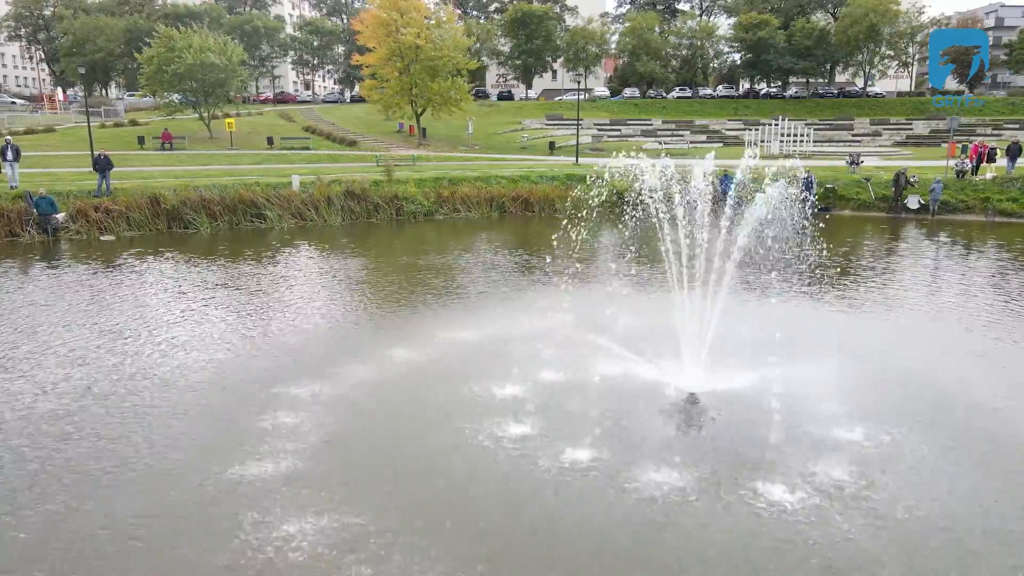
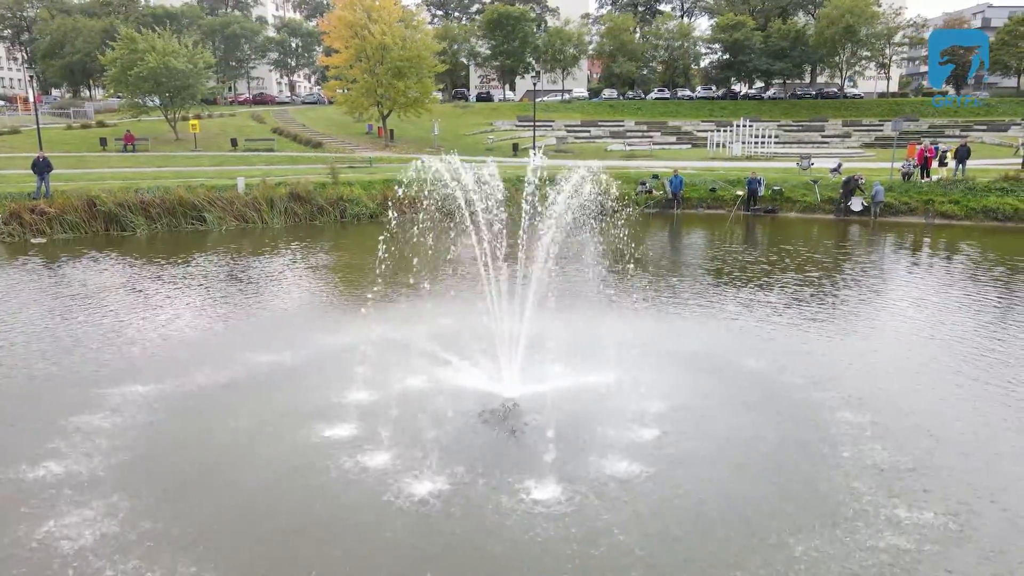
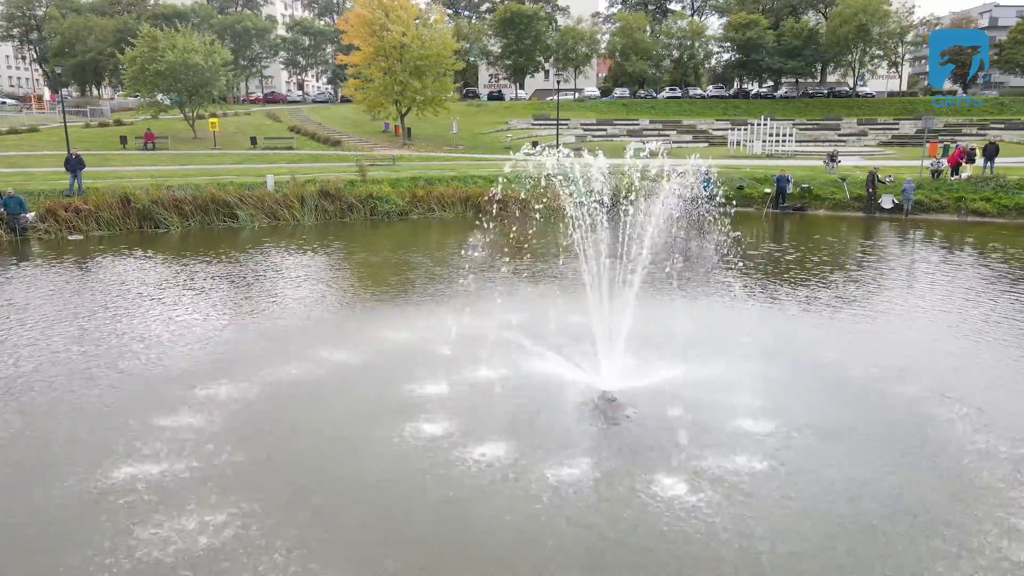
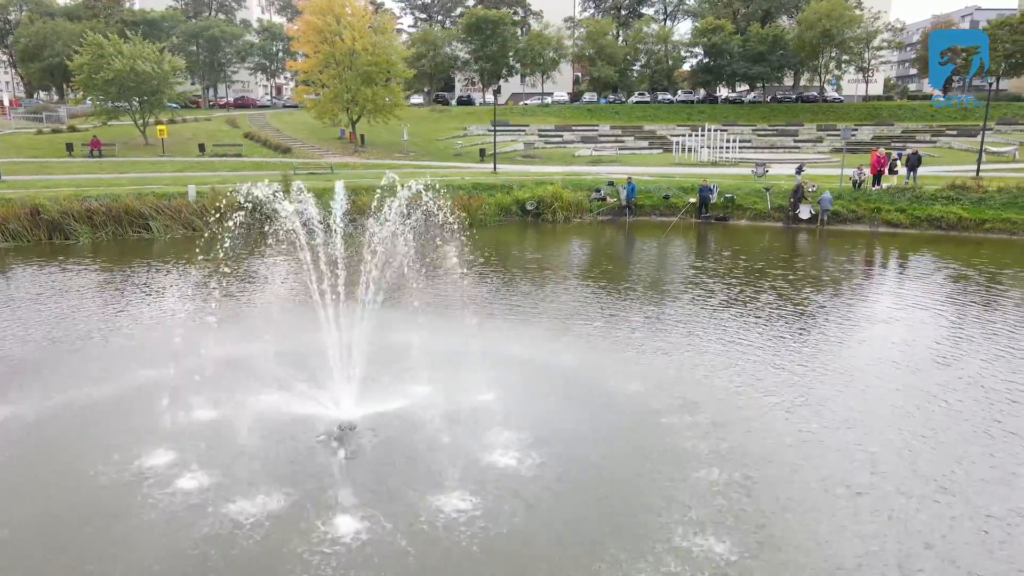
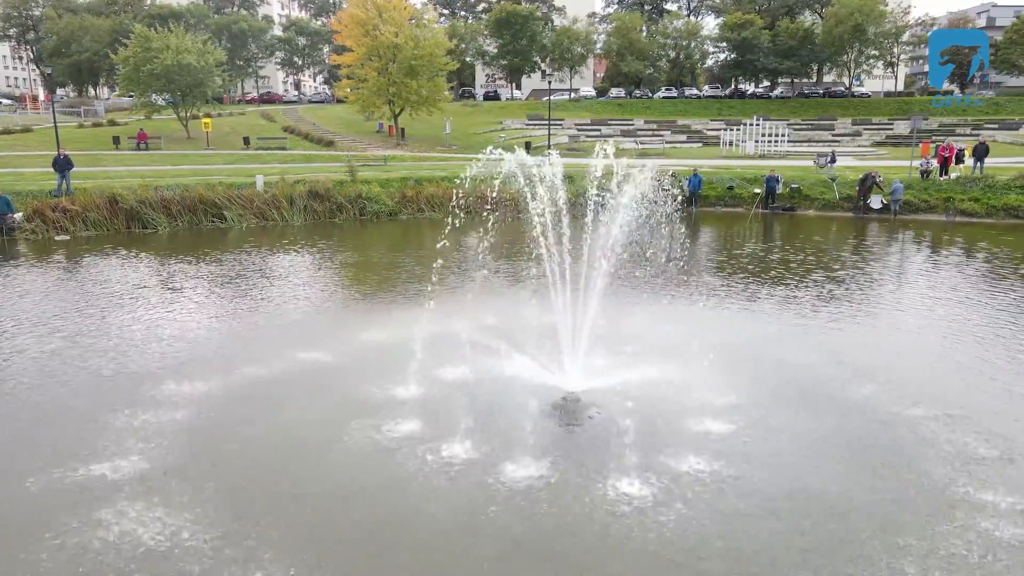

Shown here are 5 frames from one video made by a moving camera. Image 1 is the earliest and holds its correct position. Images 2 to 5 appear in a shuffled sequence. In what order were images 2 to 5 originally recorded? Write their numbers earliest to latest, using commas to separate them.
3, 5, 2, 4
